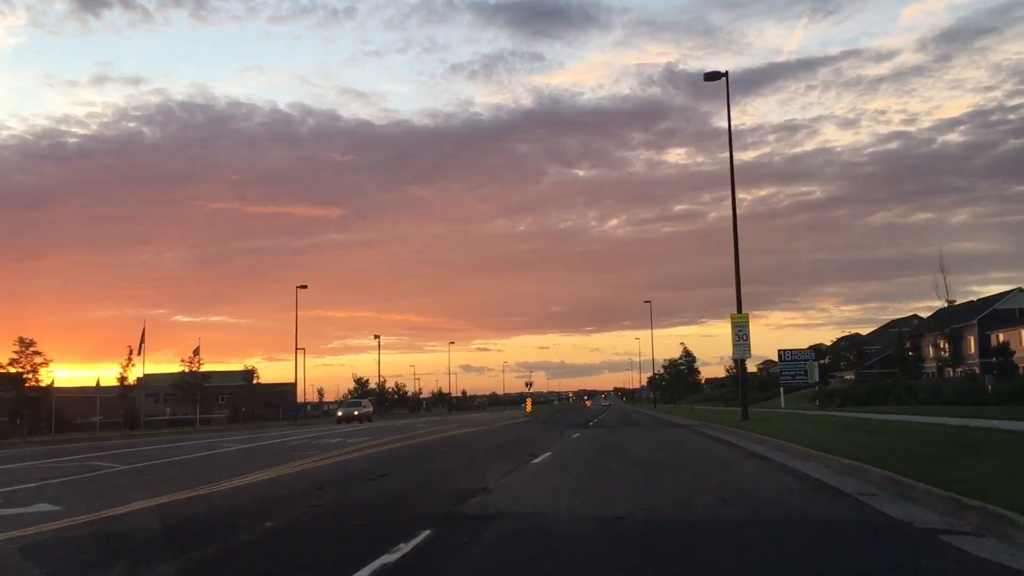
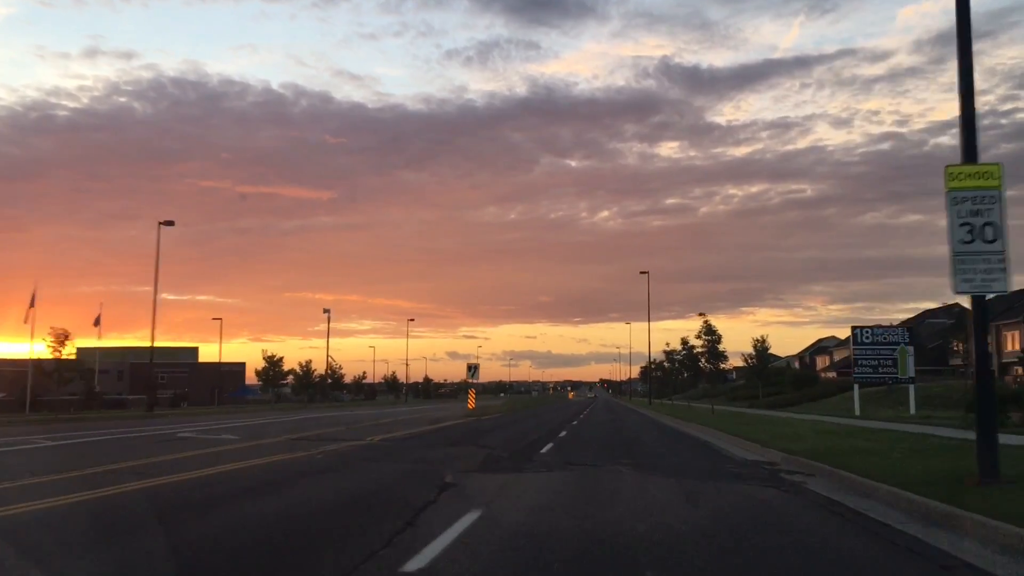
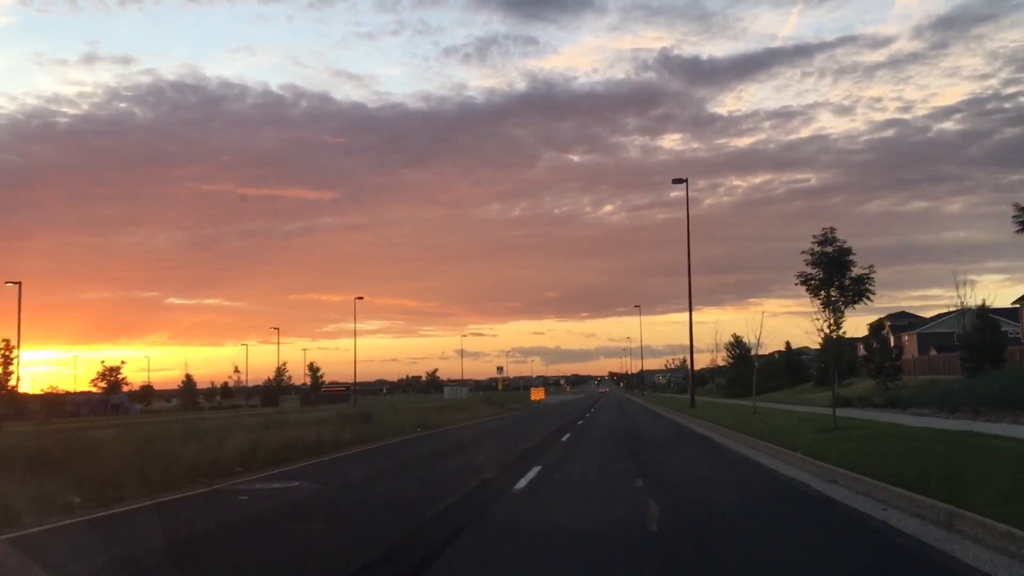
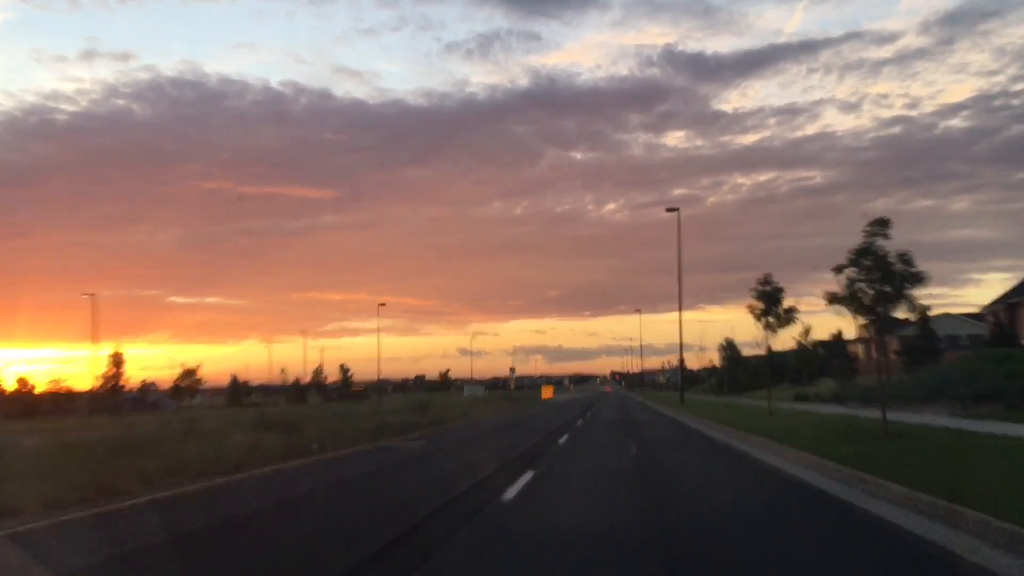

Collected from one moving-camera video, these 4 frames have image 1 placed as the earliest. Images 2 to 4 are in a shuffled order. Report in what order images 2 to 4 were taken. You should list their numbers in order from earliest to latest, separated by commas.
2, 4, 3
